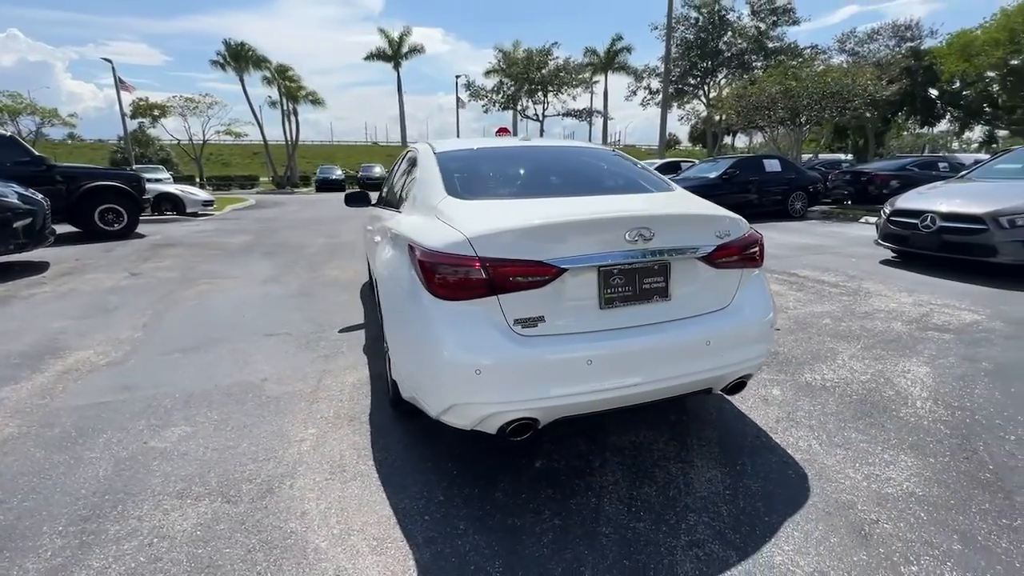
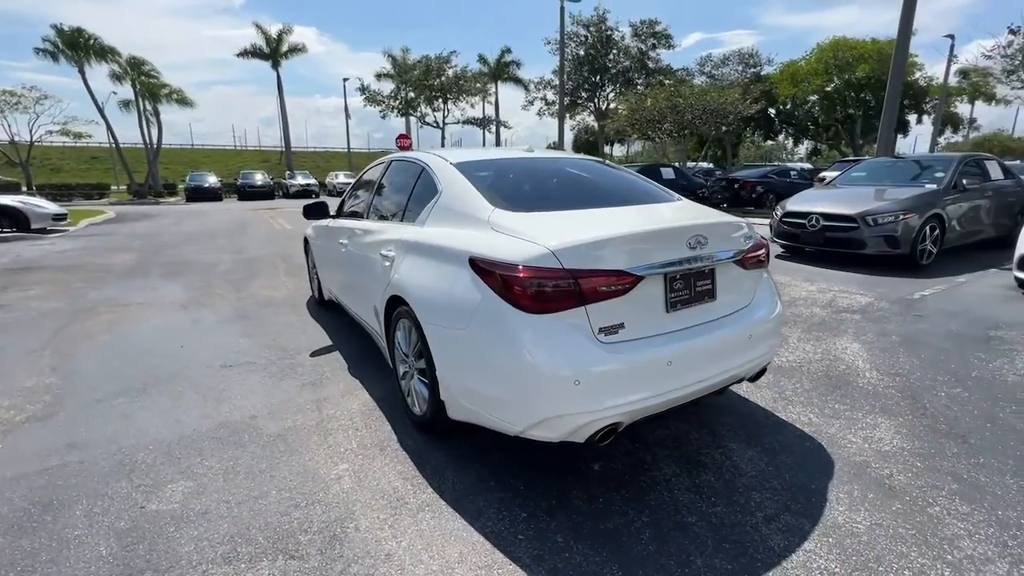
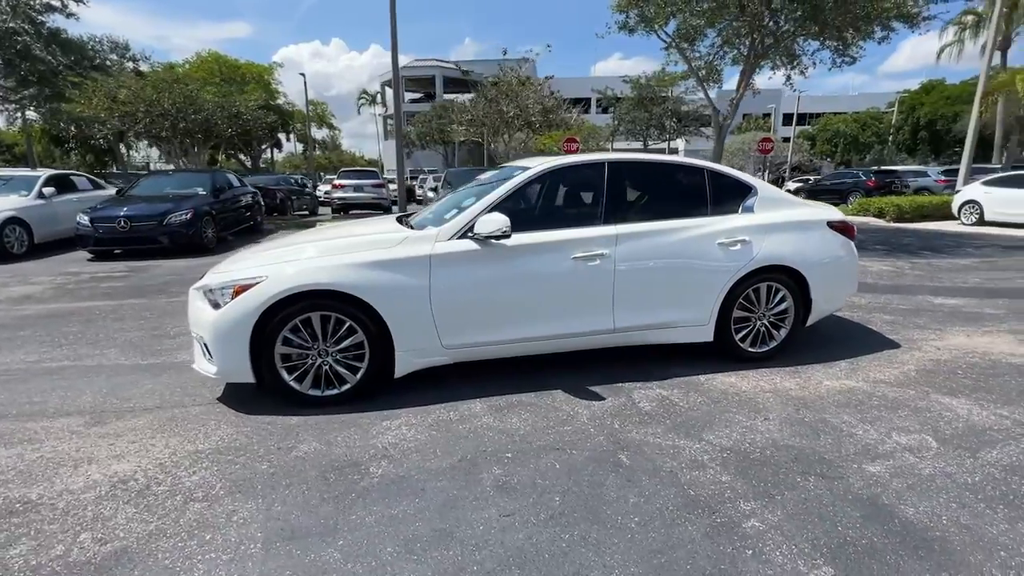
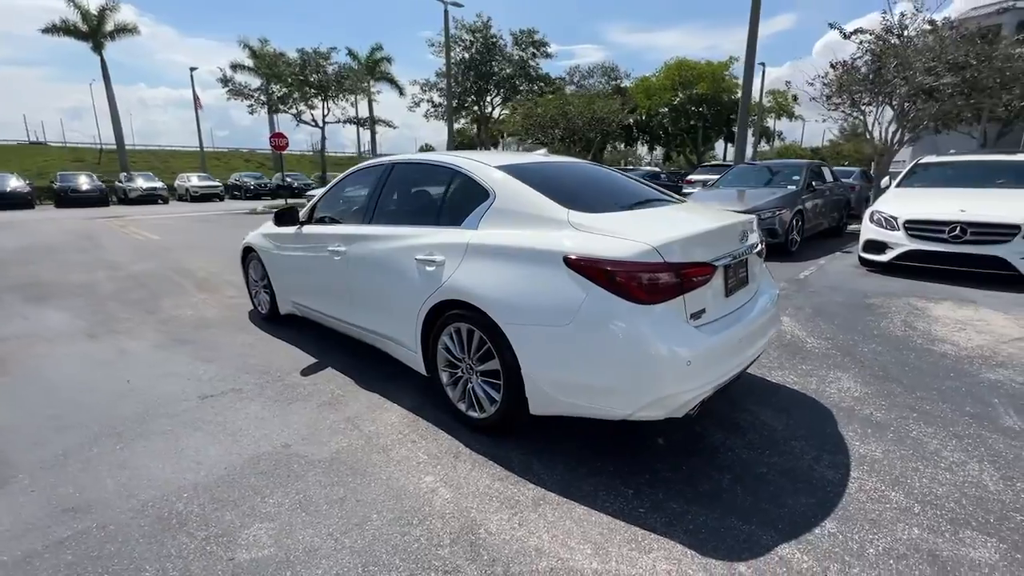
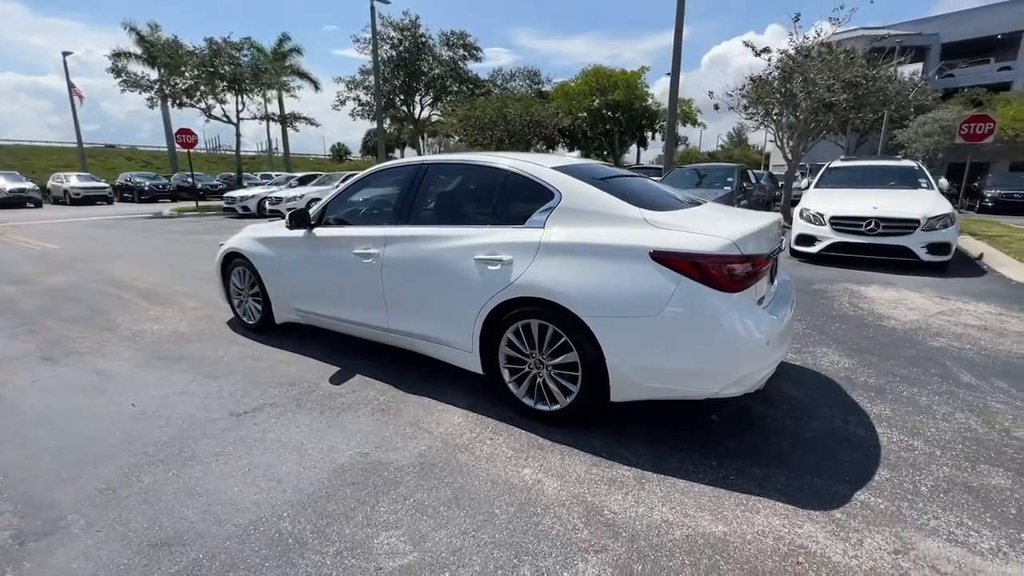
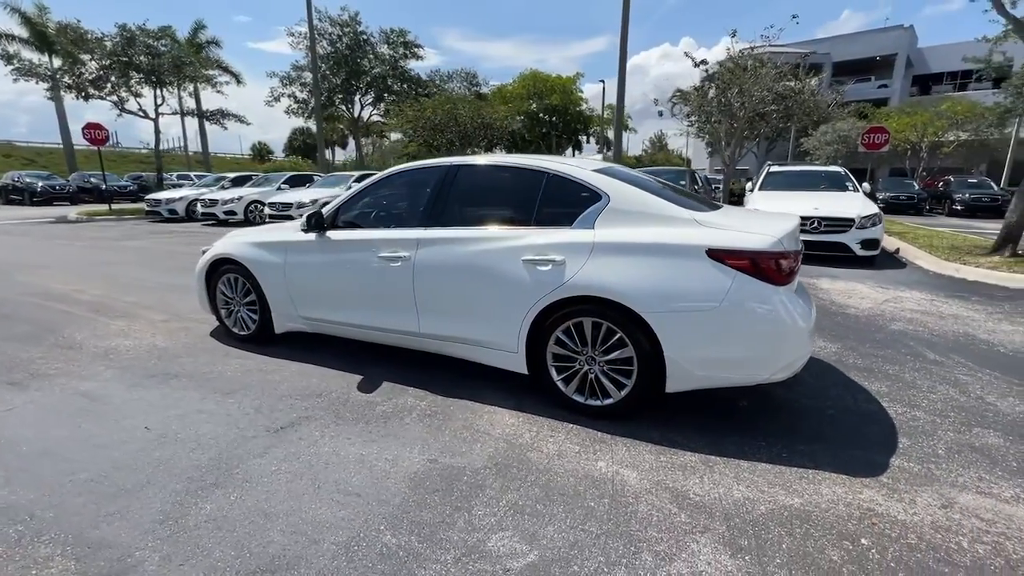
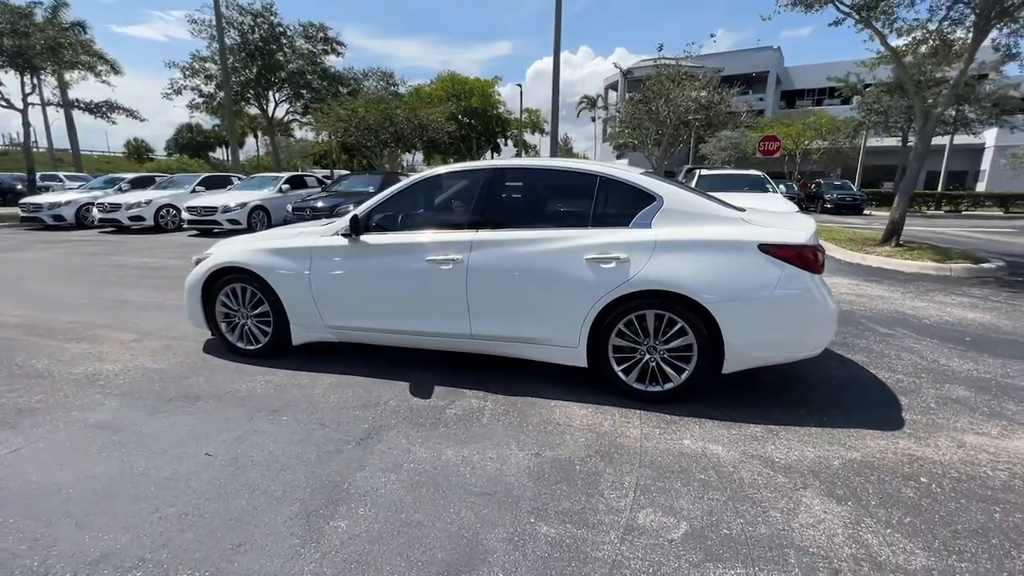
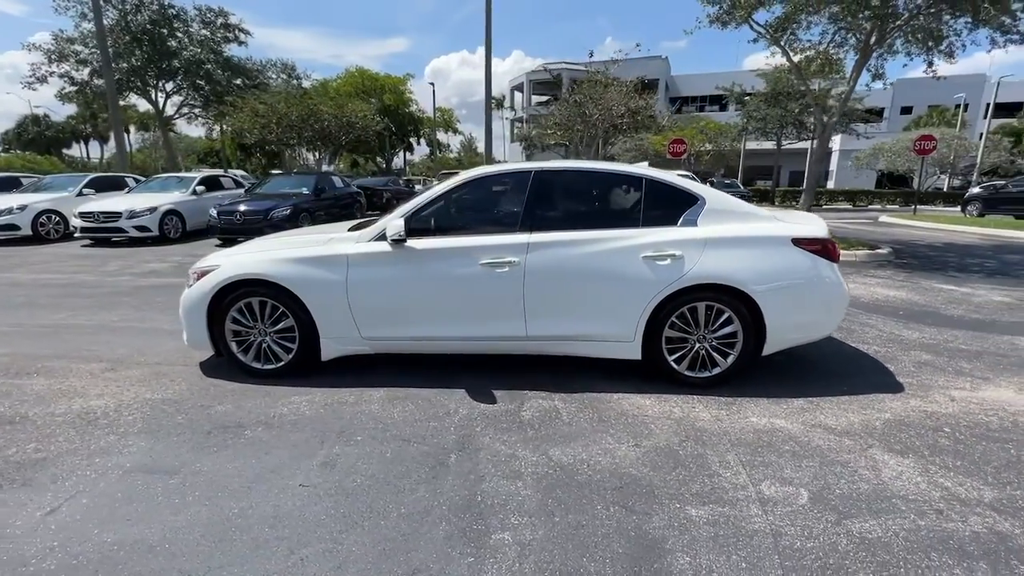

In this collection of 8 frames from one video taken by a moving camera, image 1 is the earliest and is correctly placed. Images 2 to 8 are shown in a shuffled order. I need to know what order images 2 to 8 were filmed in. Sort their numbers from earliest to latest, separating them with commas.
2, 4, 5, 6, 7, 8, 3
